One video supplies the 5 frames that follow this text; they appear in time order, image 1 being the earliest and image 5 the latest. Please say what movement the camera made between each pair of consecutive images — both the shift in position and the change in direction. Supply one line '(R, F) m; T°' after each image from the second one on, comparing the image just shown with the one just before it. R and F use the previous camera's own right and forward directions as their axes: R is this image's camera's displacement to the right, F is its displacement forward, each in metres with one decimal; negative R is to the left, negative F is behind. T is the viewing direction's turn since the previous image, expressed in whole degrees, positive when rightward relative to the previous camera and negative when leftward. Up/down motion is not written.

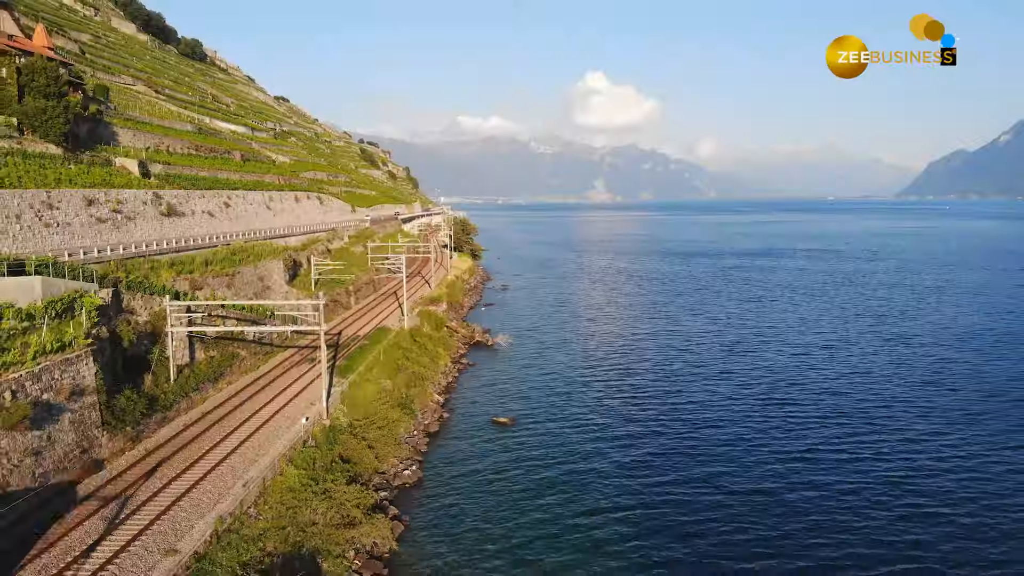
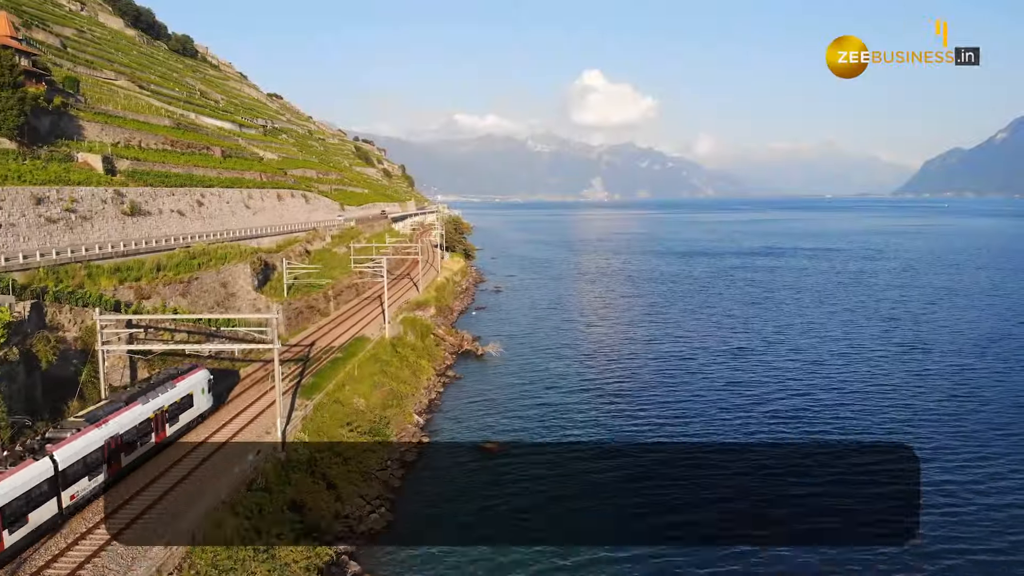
(+0.5, +4.0) m; 0°
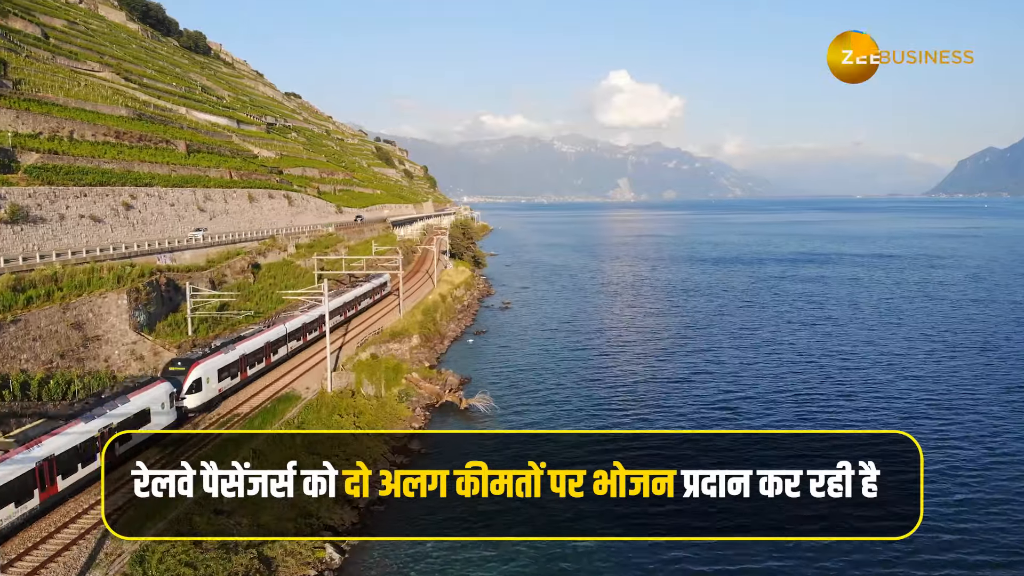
(+1.7, +12.8) m; -2°
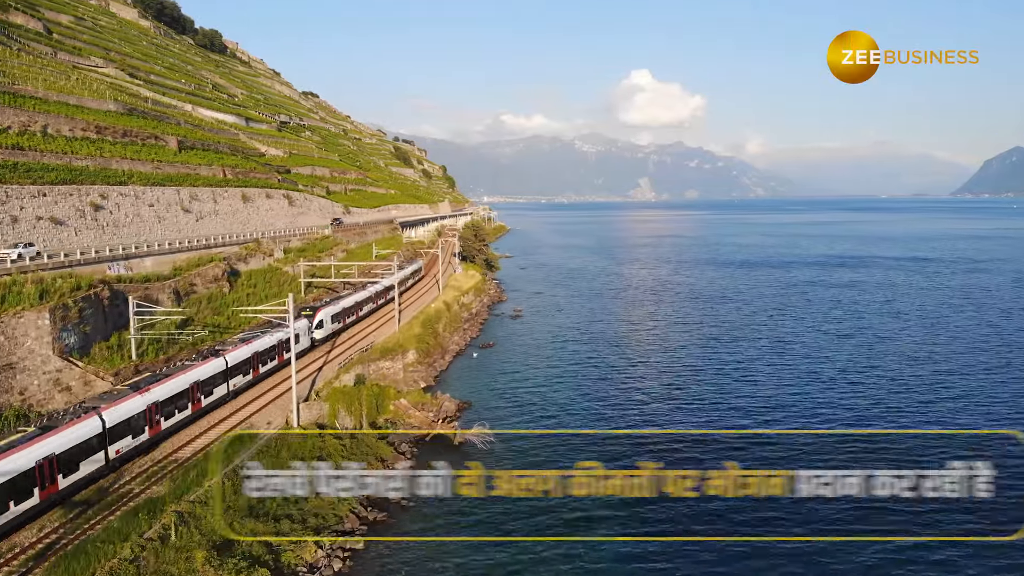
(+0.8, +5.3) m; -2°
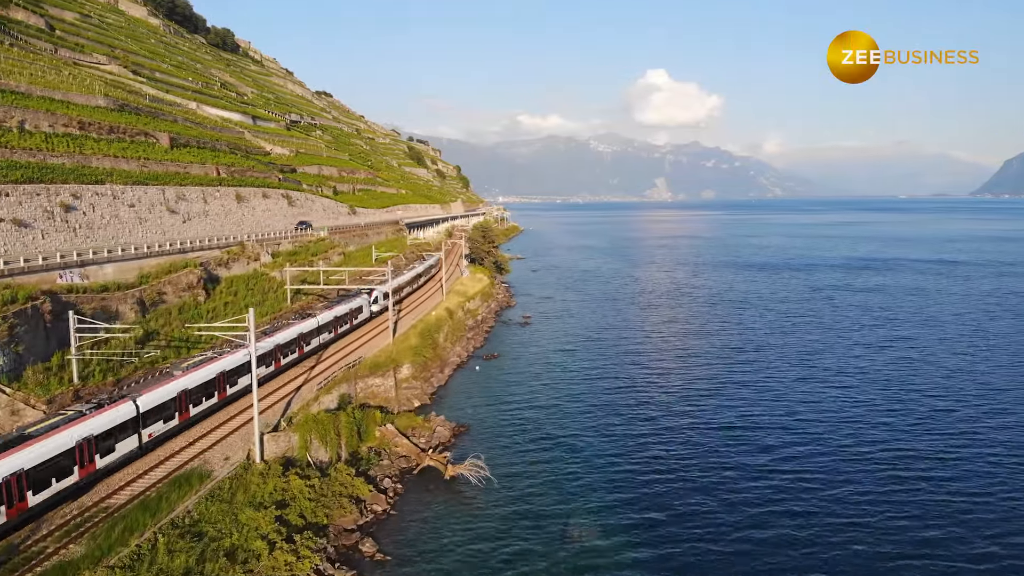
(+0.7, +3.9) m; -1°
